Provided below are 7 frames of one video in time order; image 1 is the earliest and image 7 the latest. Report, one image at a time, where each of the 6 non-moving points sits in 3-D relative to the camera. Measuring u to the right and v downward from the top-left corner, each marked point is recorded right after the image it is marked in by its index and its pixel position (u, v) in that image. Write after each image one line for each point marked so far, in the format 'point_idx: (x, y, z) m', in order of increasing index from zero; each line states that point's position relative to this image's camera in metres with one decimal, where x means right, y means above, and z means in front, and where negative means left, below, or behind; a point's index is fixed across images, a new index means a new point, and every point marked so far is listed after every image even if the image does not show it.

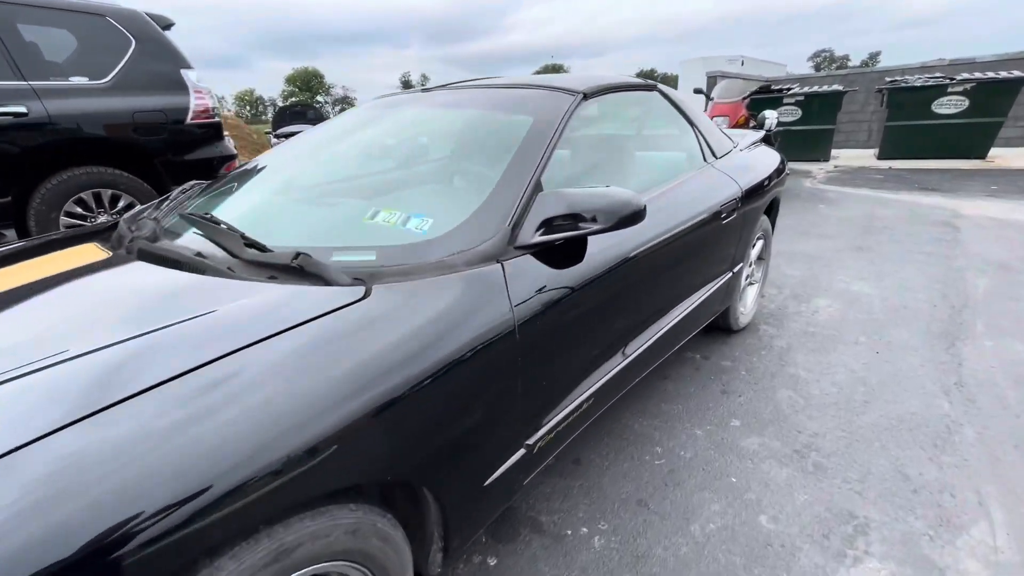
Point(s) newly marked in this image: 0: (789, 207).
0: (+3.8, +1.1, +6.8) m
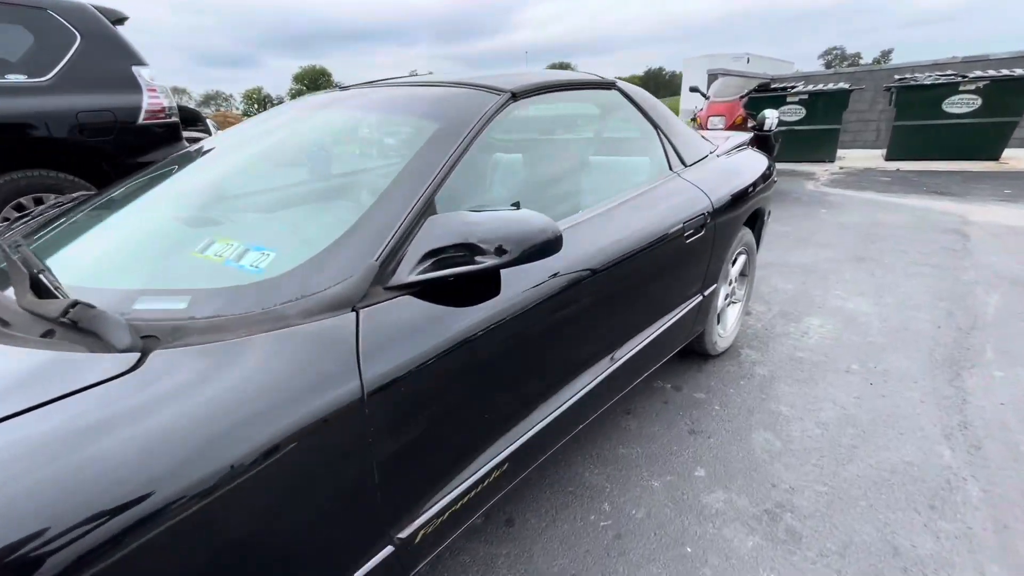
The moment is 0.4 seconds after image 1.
0: (+3.6, +1.0, +6.4) m
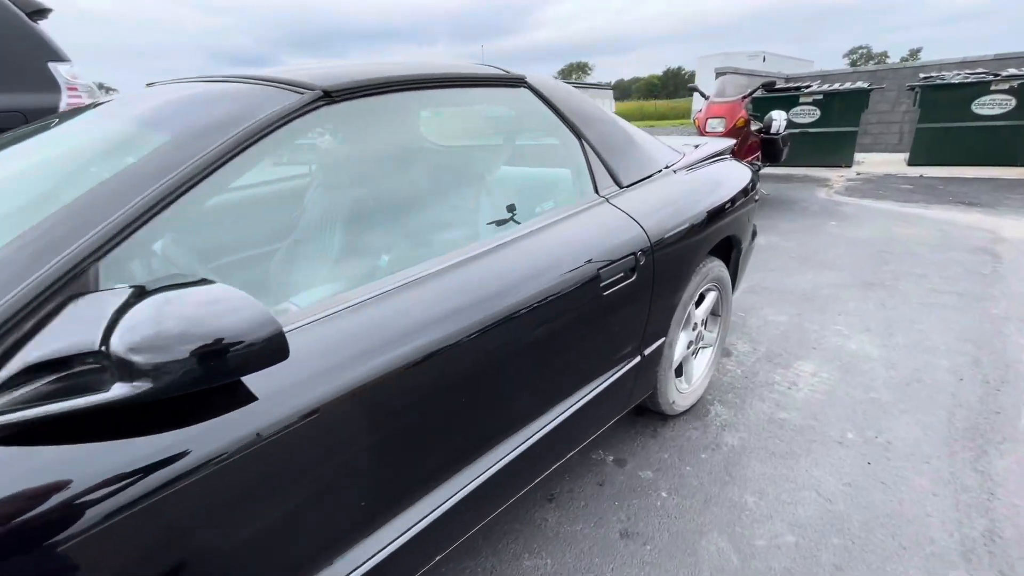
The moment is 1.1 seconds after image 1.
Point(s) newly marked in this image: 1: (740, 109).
0: (+3.4, +0.7, +5.8) m
1: (+2.8, +2.2, +6.1) m
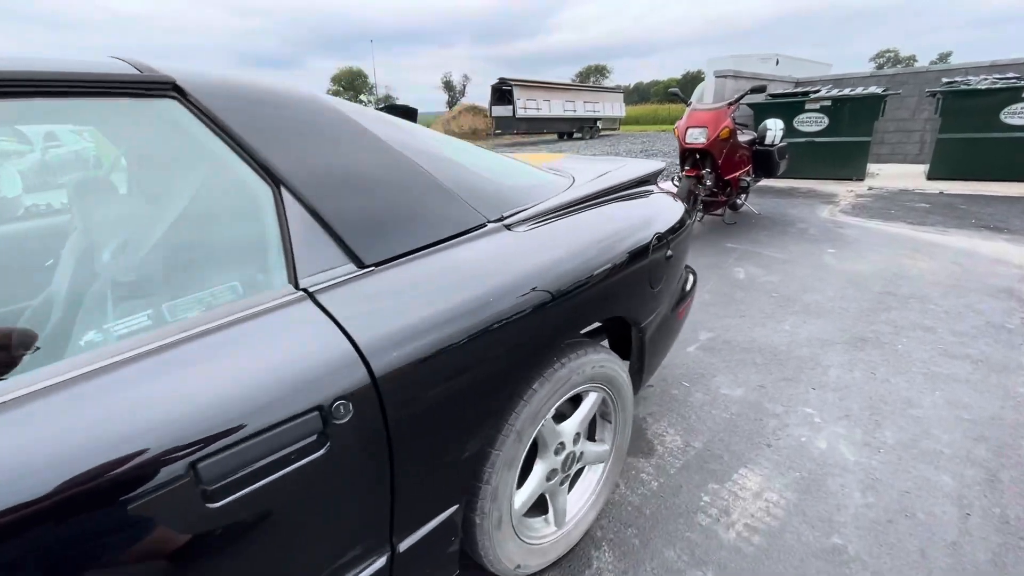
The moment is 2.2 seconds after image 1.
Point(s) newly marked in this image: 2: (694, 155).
0: (+2.8, +0.4, +5.0) m
1: (+2.3, +1.8, +5.4) m
2: (+2.0, +1.5, +5.4) m
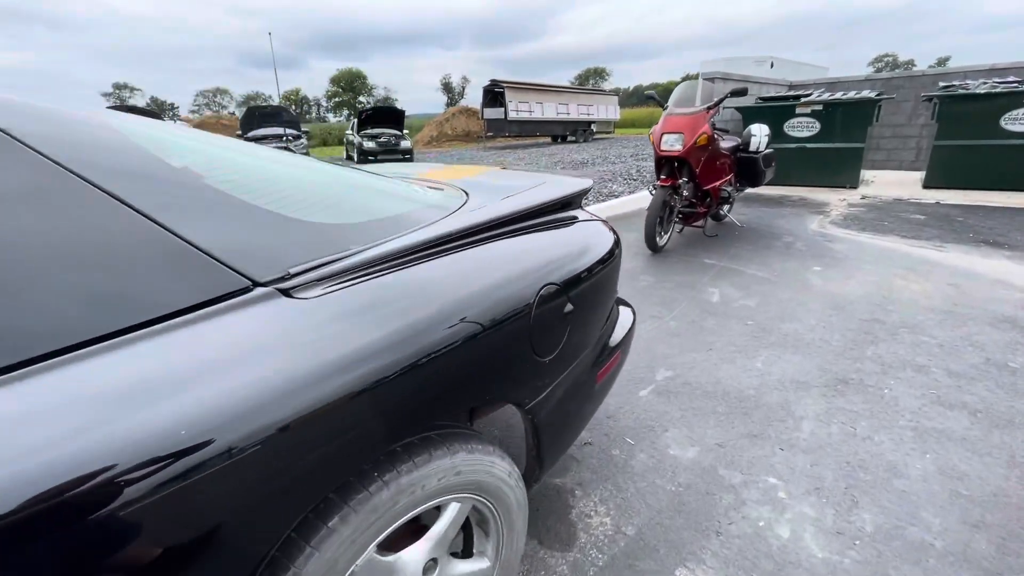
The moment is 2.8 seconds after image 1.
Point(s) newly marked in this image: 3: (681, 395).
0: (+2.4, +0.2, +4.6) m
1: (+1.9, +1.6, +4.9) m
2: (+1.6, +1.3, +5.0) m
3: (+0.9, -0.6, +2.6) m
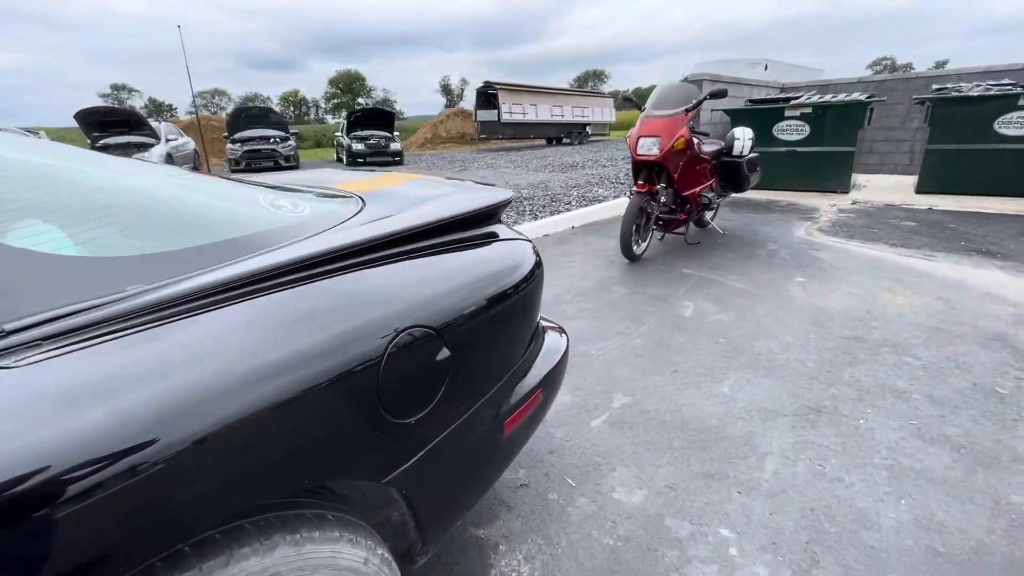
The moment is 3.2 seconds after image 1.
0: (+2.1, +0.1, +4.4) m
1: (+1.6, +1.5, +4.7) m
2: (+1.3, +1.2, +4.8) m
3: (+0.6, -0.7, +2.4) m
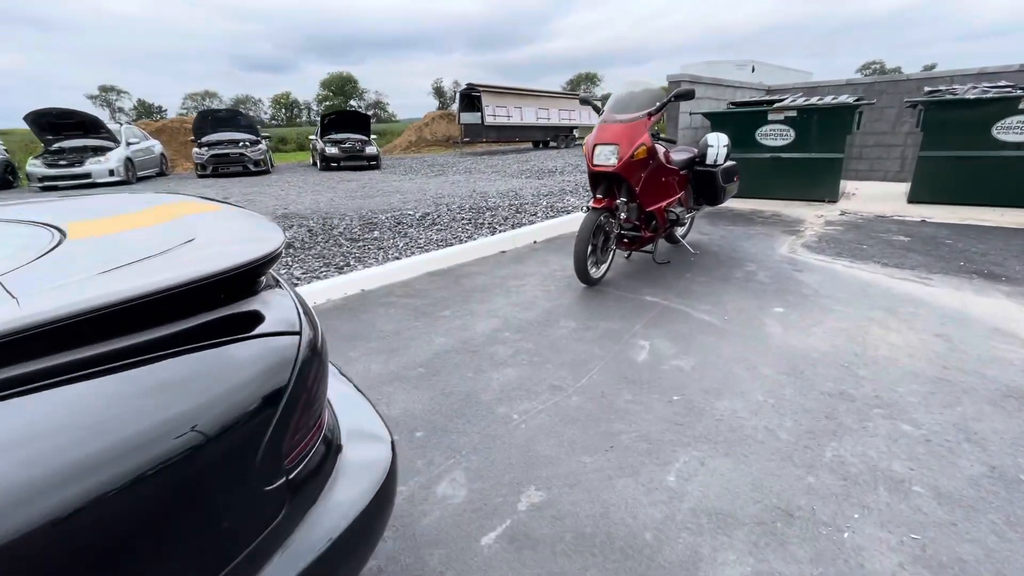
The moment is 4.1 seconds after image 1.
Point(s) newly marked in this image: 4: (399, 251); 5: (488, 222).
0: (+1.6, -0.2, +3.8) m
1: (+1.1, +1.3, +4.1) m
2: (+0.8, +0.9, +4.2) m
3: (+0.1, -0.9, +1.7) m
4: (-1.2, +0.4, +5.3) m
5: (-0.3, +0.9, +6.5) m
